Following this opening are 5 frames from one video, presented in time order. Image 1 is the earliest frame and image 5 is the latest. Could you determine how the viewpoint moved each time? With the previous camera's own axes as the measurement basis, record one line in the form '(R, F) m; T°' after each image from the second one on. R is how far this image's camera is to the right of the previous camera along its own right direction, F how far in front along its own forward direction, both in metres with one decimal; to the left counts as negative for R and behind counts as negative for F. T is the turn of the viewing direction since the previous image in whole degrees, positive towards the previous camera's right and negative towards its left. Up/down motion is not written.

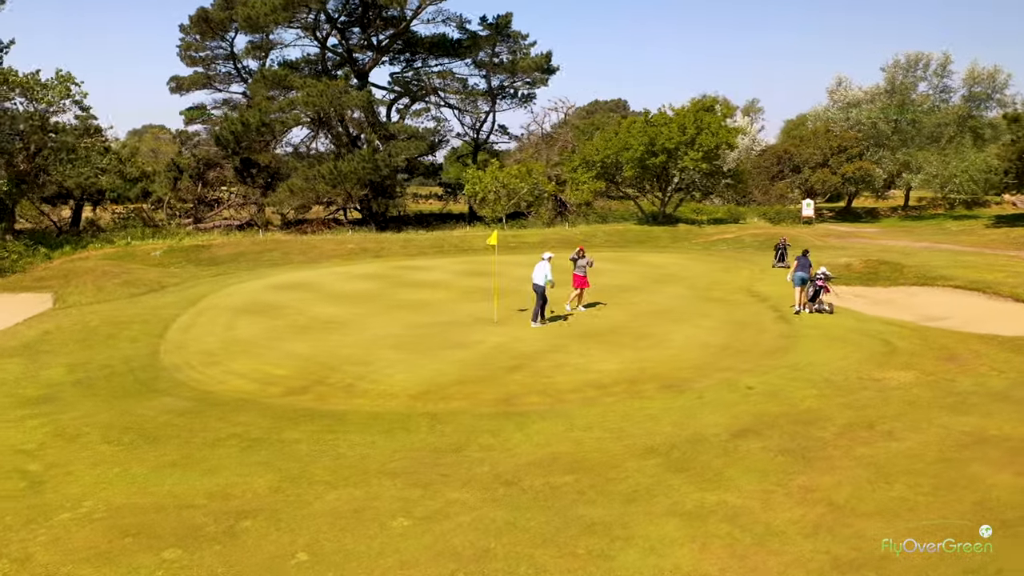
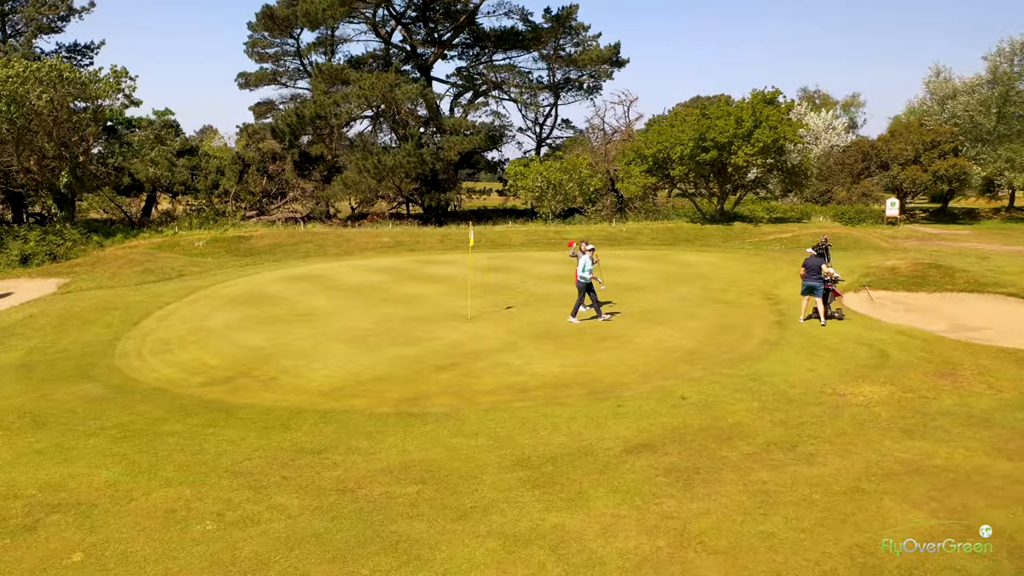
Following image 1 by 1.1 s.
(+2.7, +1.0) m; -7°
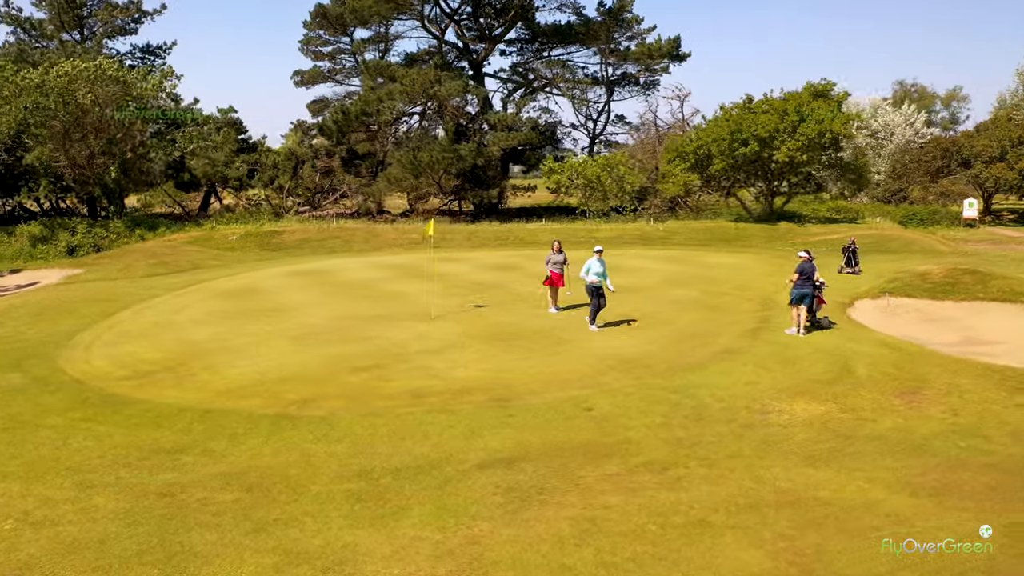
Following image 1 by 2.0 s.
(+2.6, +0.7) m; -7°
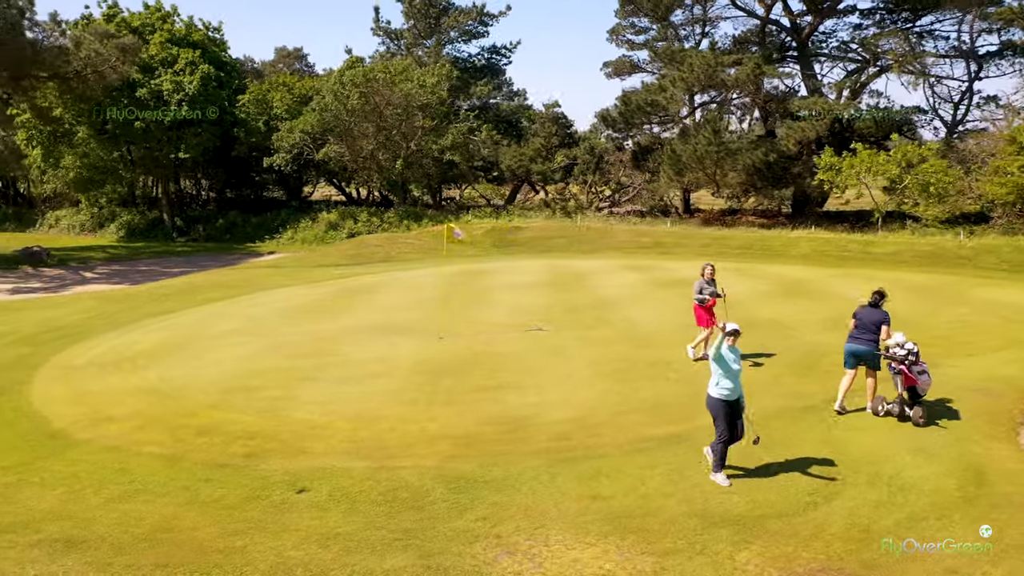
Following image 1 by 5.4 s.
(+6.3, +4.5) m; -30°
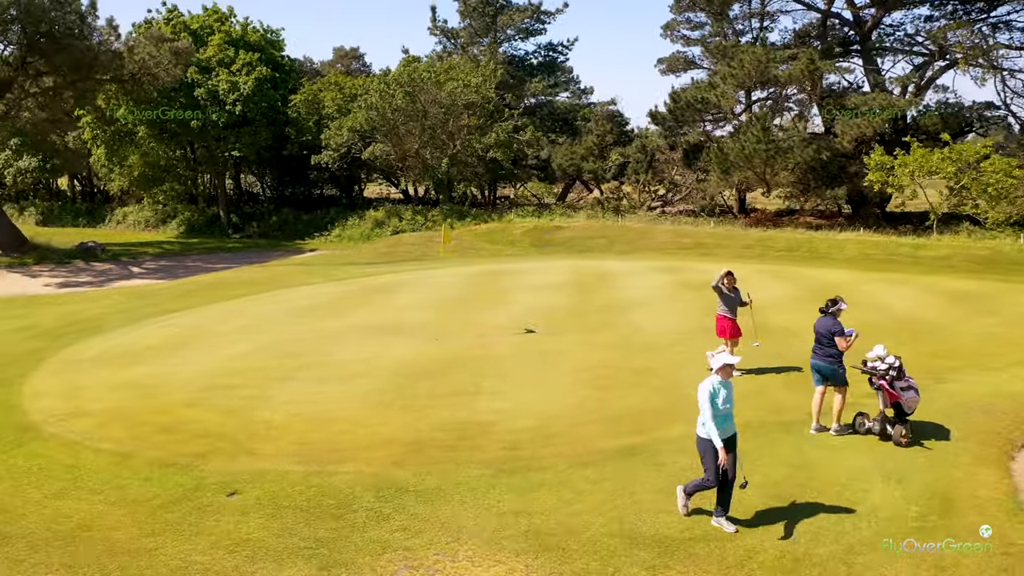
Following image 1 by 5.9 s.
(+1.3, +0.3) m; -5°
